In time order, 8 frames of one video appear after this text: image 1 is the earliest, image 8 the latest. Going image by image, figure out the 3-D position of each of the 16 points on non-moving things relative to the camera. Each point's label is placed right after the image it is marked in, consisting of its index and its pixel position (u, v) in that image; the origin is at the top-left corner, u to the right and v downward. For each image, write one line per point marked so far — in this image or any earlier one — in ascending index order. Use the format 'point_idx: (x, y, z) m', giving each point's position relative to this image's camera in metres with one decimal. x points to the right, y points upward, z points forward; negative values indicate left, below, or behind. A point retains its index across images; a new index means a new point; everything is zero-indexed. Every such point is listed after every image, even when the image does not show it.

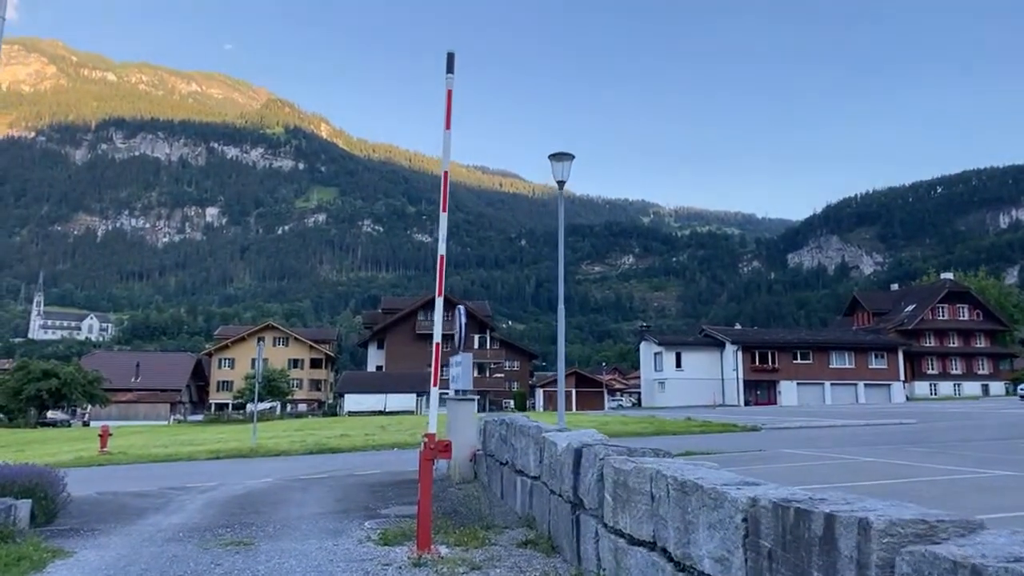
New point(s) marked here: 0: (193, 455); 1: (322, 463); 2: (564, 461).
0: (-7.9, -4.1, +17.8) m
1: (-4.1, -3.7, +15.4) m
2: (+0.4, -1.5, +6.2) m
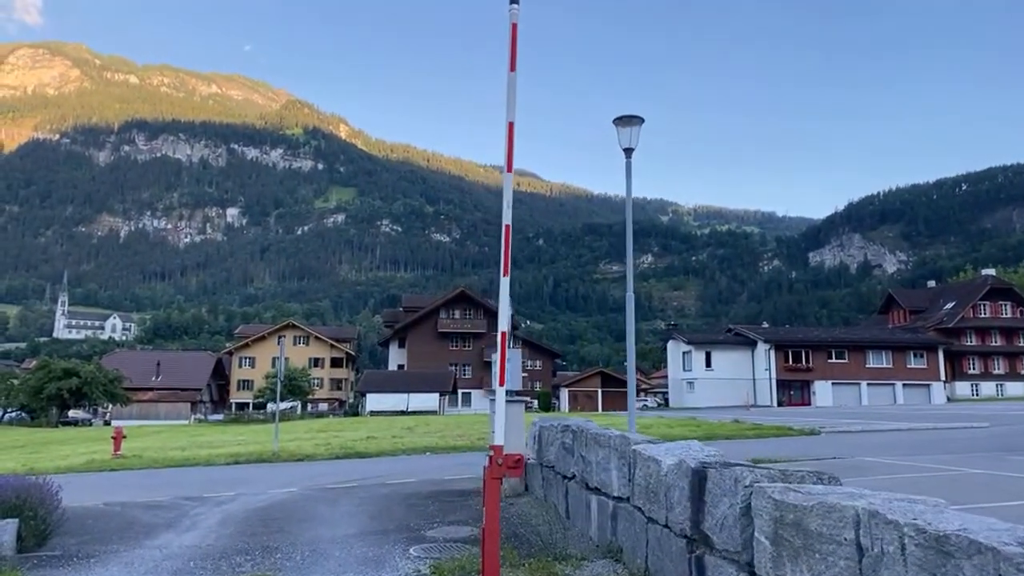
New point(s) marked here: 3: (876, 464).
0: (-7.0, -3.9, +16.6) m
1: (-3.2, -3.6, +14.1) m
2: (+1.1, -1.3, +4.9) m
3: (+5.9, -2.9, +11.7) m
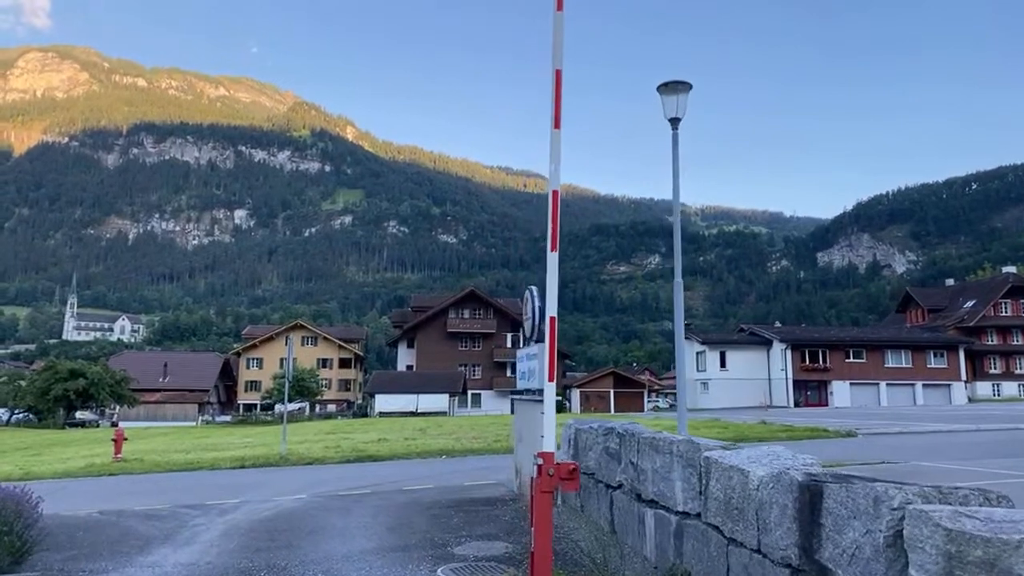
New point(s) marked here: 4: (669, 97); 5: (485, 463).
0: (-6.5, -3.8, +15.8) m
1: (-2.8, -3.4, +13.3) m
2: (+1.4, -1.2, +4.0) m
3: (+6.3, -2.7, +10.7) m
4: (+1.7, +2.1, +8.0) m
5: (-0.5, -3.3, +13.8) m
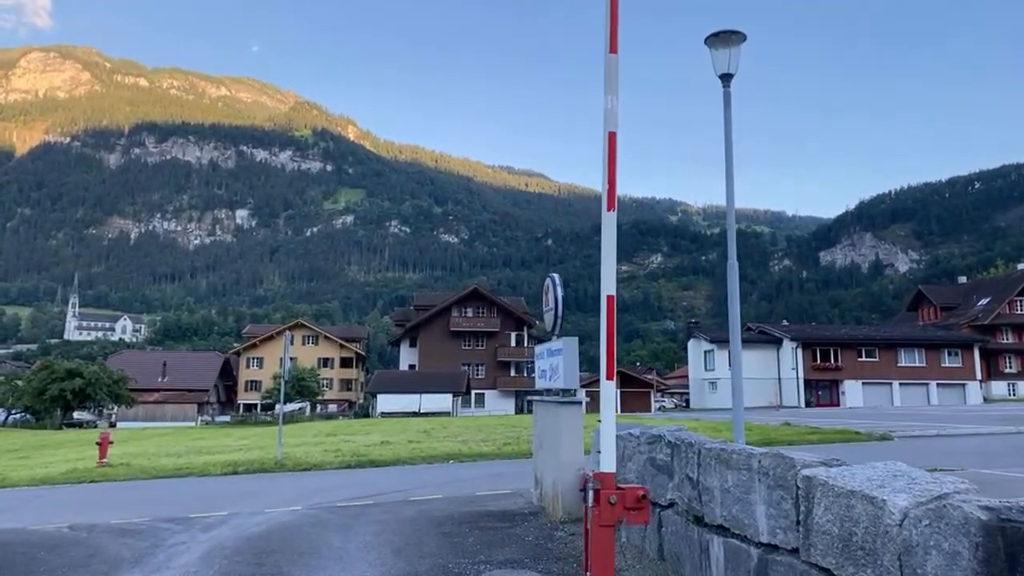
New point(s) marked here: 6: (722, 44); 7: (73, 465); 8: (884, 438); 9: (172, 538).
0: (-6.3, -3.7, +14.7) m
1: (-2.5, -3.3, +12.2) m
2: (+1.6, -1.0, +2.9) m
3: (+6.5, -2.5, +9.6) m
4: (+2.0, +2.3, +6.9) m
5: (-0.2, -3.2, +12.7) m
6: (+2.0, +2.3, +6.8) m
7: (-10.2, -4.1, +16.8) m
8: (+8.4, -3.4, +16.3) m
9: (-3.9, -2.9, +8.3) m
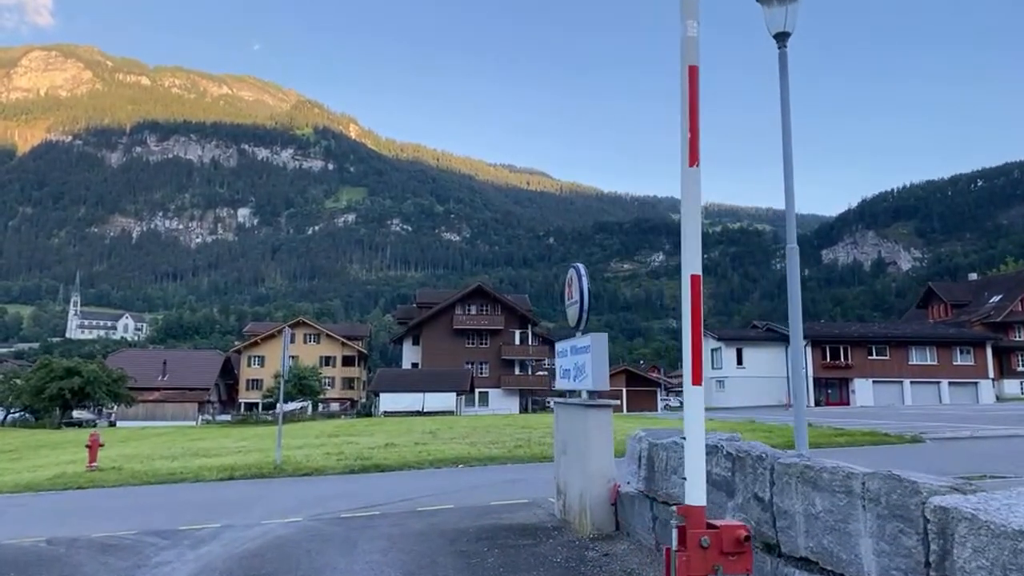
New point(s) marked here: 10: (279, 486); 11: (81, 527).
0: (-6.0, -3.6, +13.9) m
1: (-2.3, -3.2, +11.4) m
2: (+1.9, -0.9, +2.0) m
3: (+6.7, -2.4, +8.8) m
4: (+2.2, +2.4, +6.1) m
5: (0.0, -3.1, +11.9) m
6: (+2.2, +2.4, +6.0) m
7: (-9.9, -4.0, +16.0) m
8: (+8.6, -3.3, +15.4) m
9: (-3.7, -2.8, +7.5) m
10: (-3.9, -3.3, +12.2) m
11: (-5.4, -3.0, +9.2) m
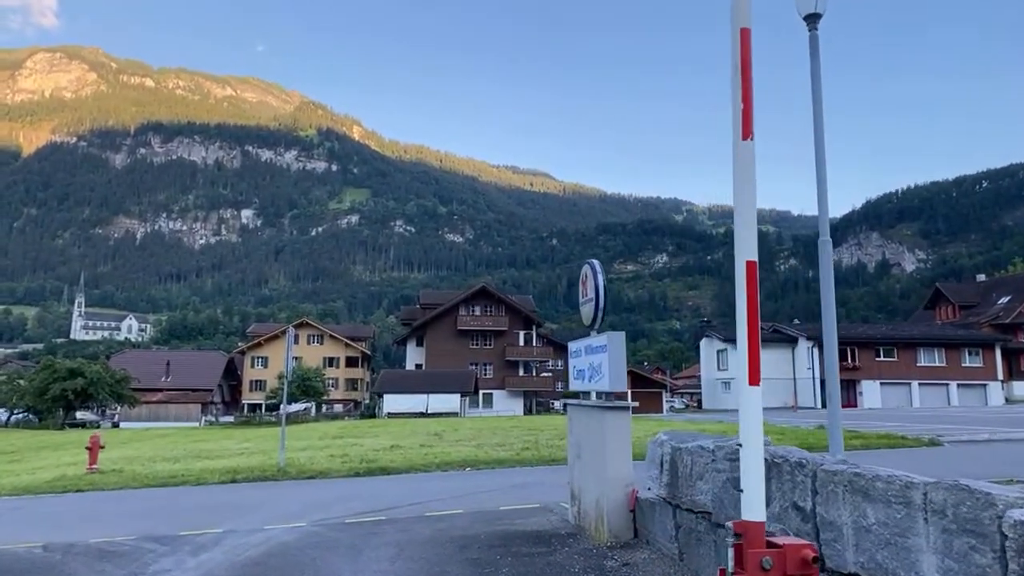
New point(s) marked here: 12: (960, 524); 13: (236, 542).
0: (-5.9, -3.5, +13.6) m
1: (-2.2, -3.1, +11.1) m
2: (+2.0, -0.9, +1.7) m
3: (+6.9, -2.4, +8.4) m
4: (+2.3, +2.4, +5.8) m
5: (+0.1, -3.0, +11.6) m
6: (+2.3, +2.4, +5.7) m
7: (-9.8, -4.0, +15.8) m
8: (+8.8, -3.2, +15.1) m
9: (-3.6, -2.7, +7.2) m
10: (-3.8, -3.3, +11.9) m
11: (-5.3, -3.0, +8.9) m
12: (+1.8, -1.0, +2.8) m
13: (-3.1, -2.8, +8.1) m
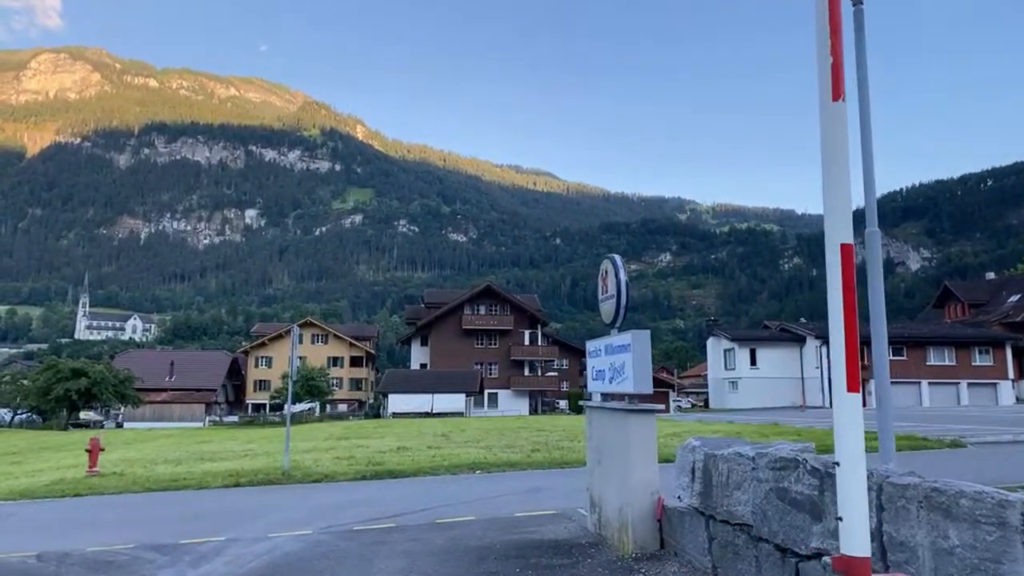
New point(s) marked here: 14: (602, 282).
0: (-5.6, -3.5, +13.3) m
1: (-2.0, -3.1, +10.7) m
2: (+2.1, -0.8, +1.3) m
3: (+7.1, -2.4, +8.0) m
4: (+2.5, +2.4, +5.4) m
5: (+0.3, -3.0, +11.2) m
6: (+2.5, +2.5, +5.3) m
7: (-9.6, -4.0, +15.4) m
8: (+9.0, -3.2, +14.6) m
9: (-3.4, -2.7, +6.8) m
10: (-3.6, -3.3, +11.6) m
11: (-5.1, -3.0, +8.5) m
12: (+2.0, -0.9, +2.4) m
13: (-2.9, -2.8, +7.7) m
14: (+1.0, +0.1, +7.8) m
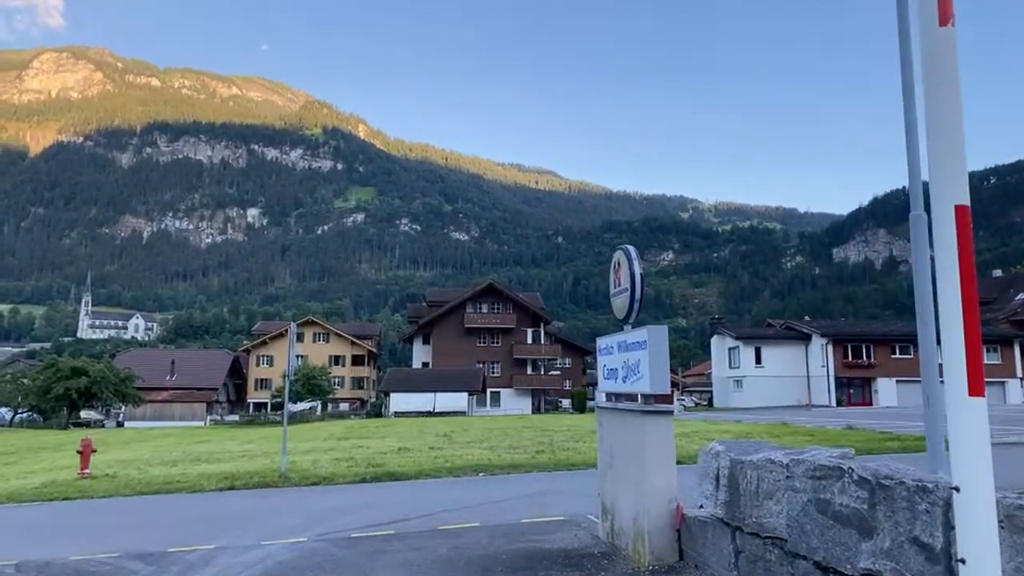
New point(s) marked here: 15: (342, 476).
0: (-5.6, -3.4, +12.8) m
1: (-1.9, -3.0, +10.2) m
2: (+2.2, -0.8, +0.9) m
3: (+7.1, -2.3, +7.5) m
4: (+2.5, +2.5, +4.9) m
5: (+0.4, -2.9, +10.7) m
6: (+2.5, +2.5, +4.8) m
7: (-9.5, -3.9, +15.0) m
8: (+9.1, -3.1, +14.2) m
9: (-3.3, -2.6, +6.4) m
10: (-3.5, -3.2, +11.1) m
11: (-5.0, -2.9, +8.1) m
12: (+2.0, -0.9, +2.0) m
13: (-2.8, -2.7, +7.3) m
14: (+1.0, +0.1, +7.3) m
15: (-3.0, -3.3, +12.8) m
